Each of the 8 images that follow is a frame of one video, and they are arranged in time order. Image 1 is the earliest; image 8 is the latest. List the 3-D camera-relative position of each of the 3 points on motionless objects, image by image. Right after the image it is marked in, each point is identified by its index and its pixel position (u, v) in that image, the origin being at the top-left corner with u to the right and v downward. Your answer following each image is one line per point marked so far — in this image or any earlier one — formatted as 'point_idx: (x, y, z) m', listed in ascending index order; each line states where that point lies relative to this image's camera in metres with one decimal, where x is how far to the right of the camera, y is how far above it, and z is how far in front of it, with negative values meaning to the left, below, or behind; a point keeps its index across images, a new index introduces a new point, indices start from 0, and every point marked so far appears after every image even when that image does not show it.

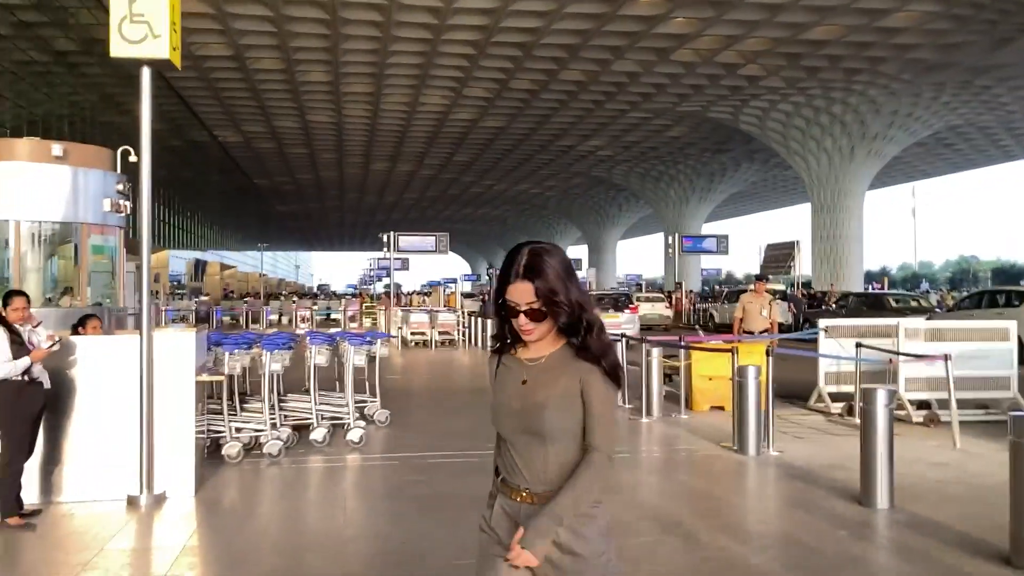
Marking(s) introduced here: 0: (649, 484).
0: (+1.0, -1.3, +6.6) m
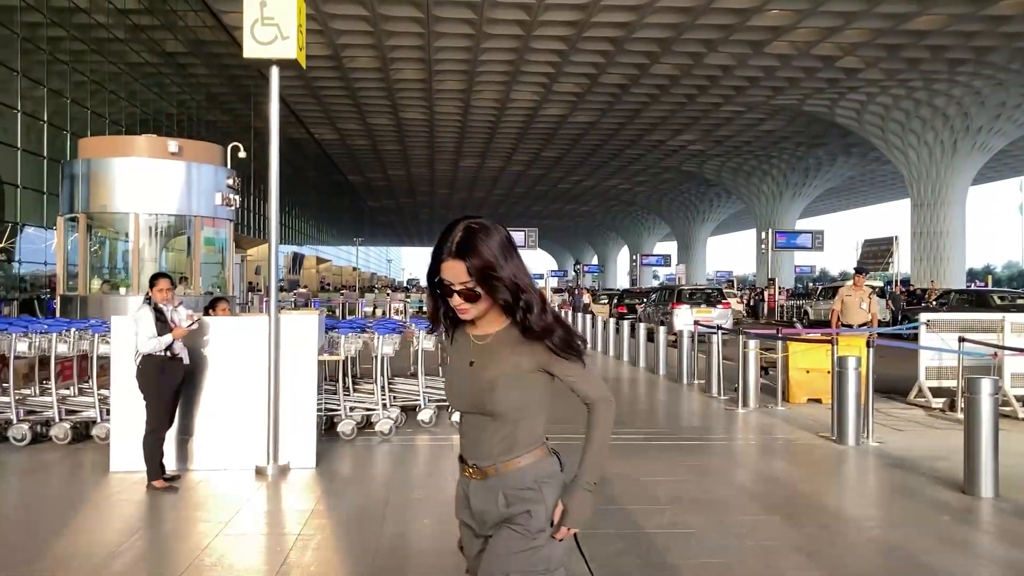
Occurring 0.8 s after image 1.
0: (+1.7, -1.2, +6.6) m
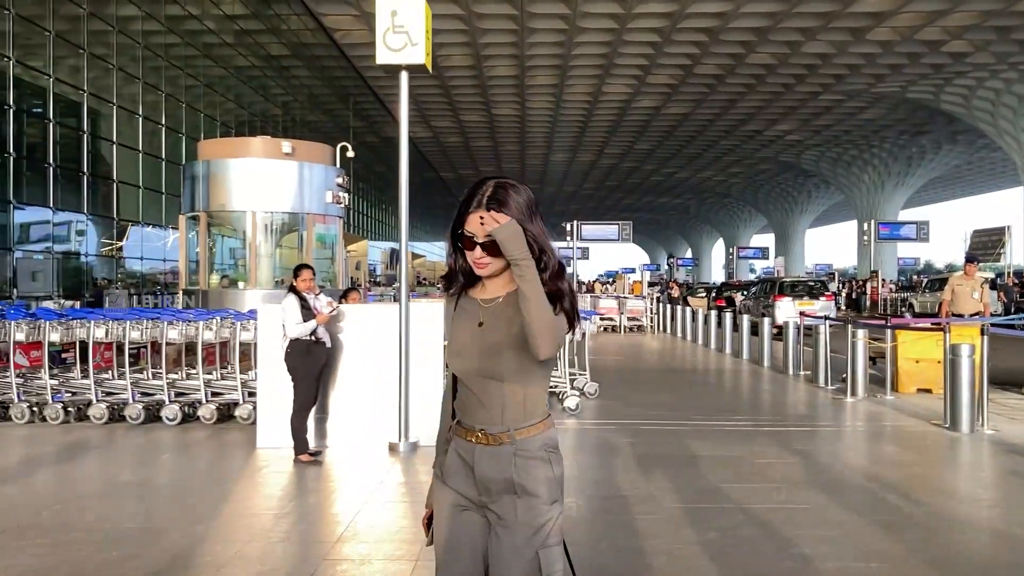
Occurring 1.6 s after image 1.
0: (+2.5, -1.2, +6.7) m
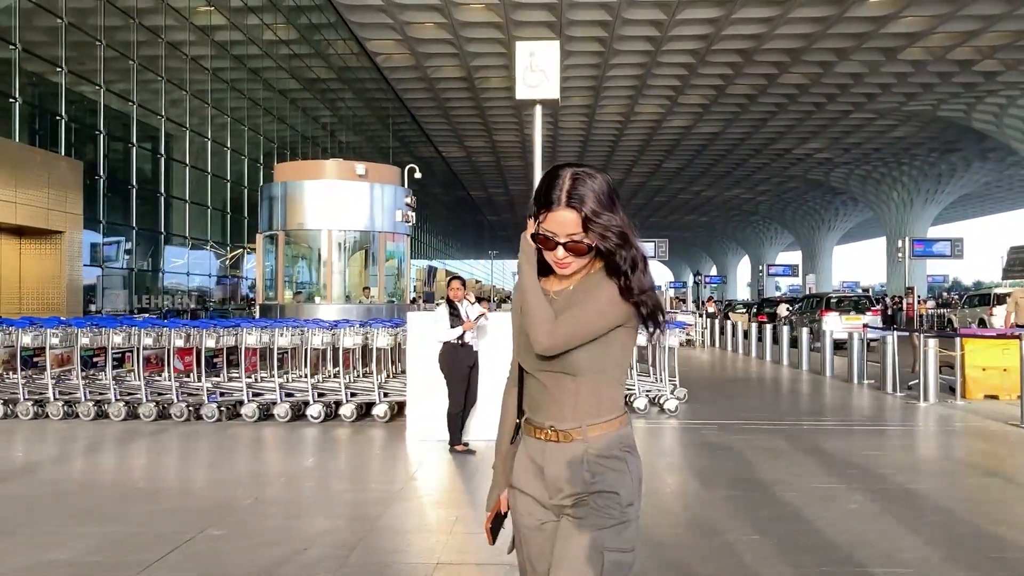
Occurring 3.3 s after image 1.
0: (+3.3, -1.2, +7.3) m
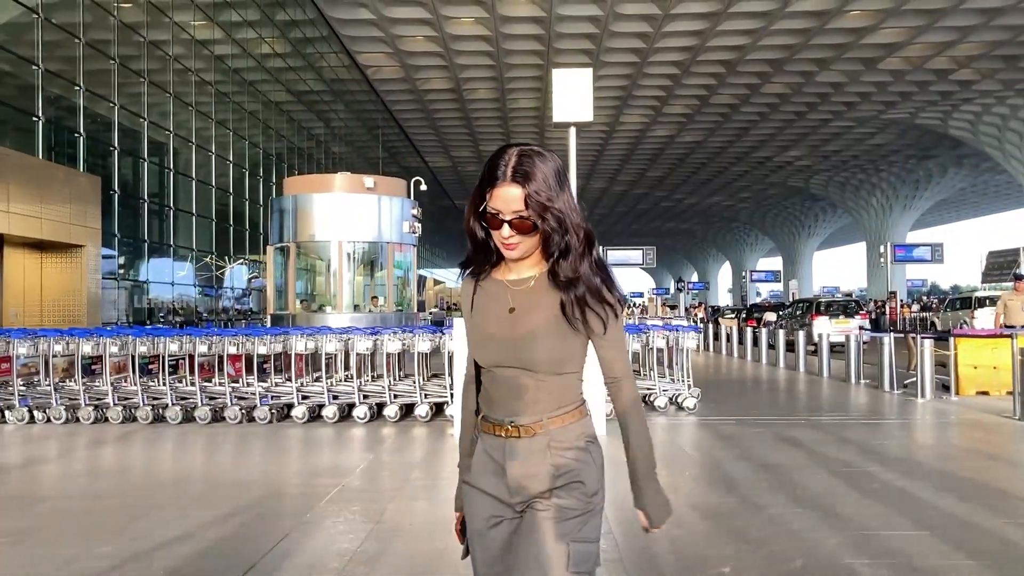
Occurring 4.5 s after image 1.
0: (+3.5, -1.3, +7.8) m
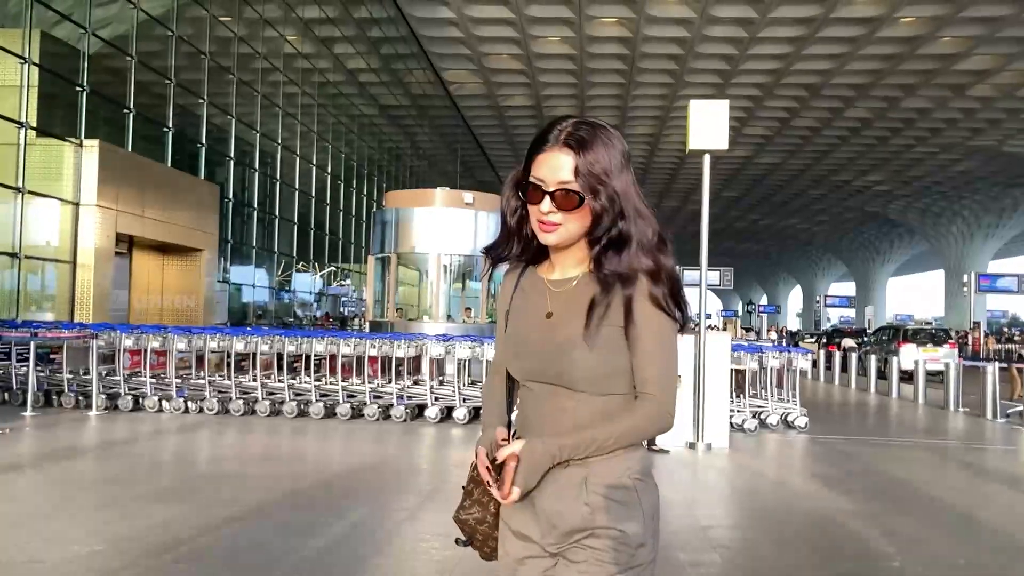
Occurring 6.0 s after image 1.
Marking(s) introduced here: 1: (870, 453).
0: (+4.5, -1.5, +8.0) m
1: (+3.2, -1.5, +8.4) m
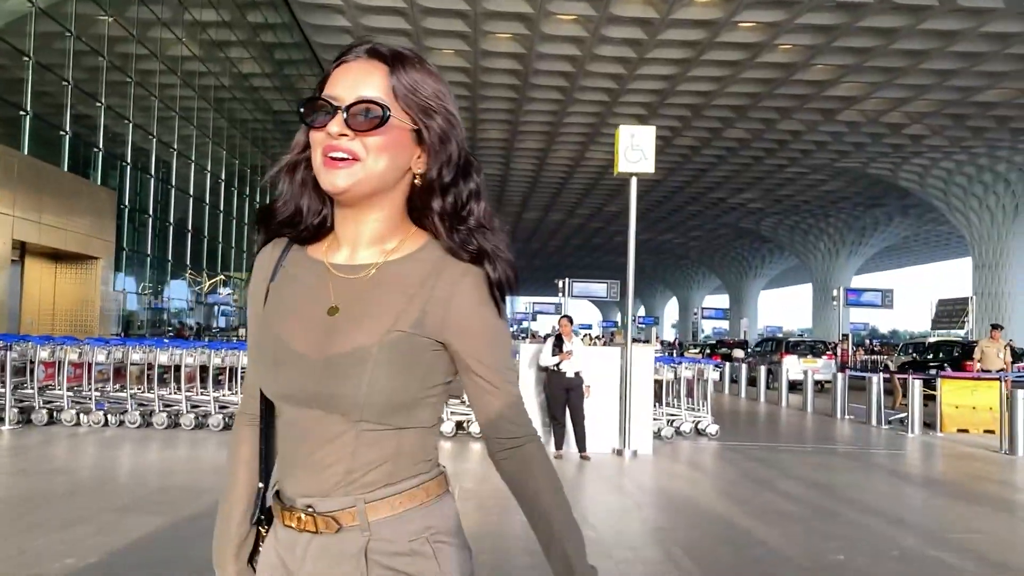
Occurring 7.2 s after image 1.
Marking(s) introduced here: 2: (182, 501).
0: (+3.9, -1.7, +8.7) m
1: (+2.5, -1.6, +9.0) m
2: (-2.3, -1.5, +6.7) m
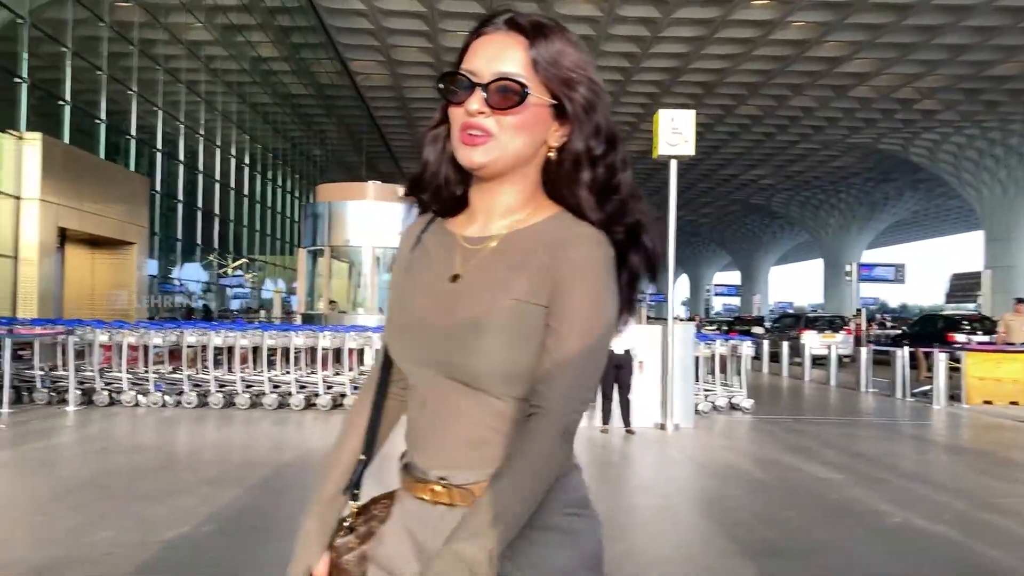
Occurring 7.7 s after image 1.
0: (+4.3, -1.5, +9.0) m
1: (+2.9, -1.4, +9.3) m
2: (-2.0, -1.4, +7.0) m
